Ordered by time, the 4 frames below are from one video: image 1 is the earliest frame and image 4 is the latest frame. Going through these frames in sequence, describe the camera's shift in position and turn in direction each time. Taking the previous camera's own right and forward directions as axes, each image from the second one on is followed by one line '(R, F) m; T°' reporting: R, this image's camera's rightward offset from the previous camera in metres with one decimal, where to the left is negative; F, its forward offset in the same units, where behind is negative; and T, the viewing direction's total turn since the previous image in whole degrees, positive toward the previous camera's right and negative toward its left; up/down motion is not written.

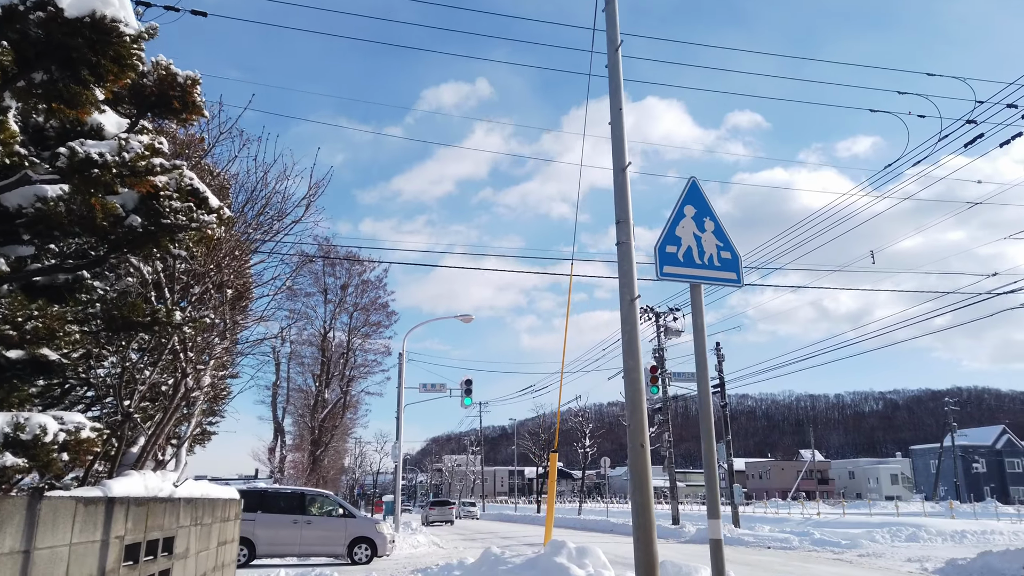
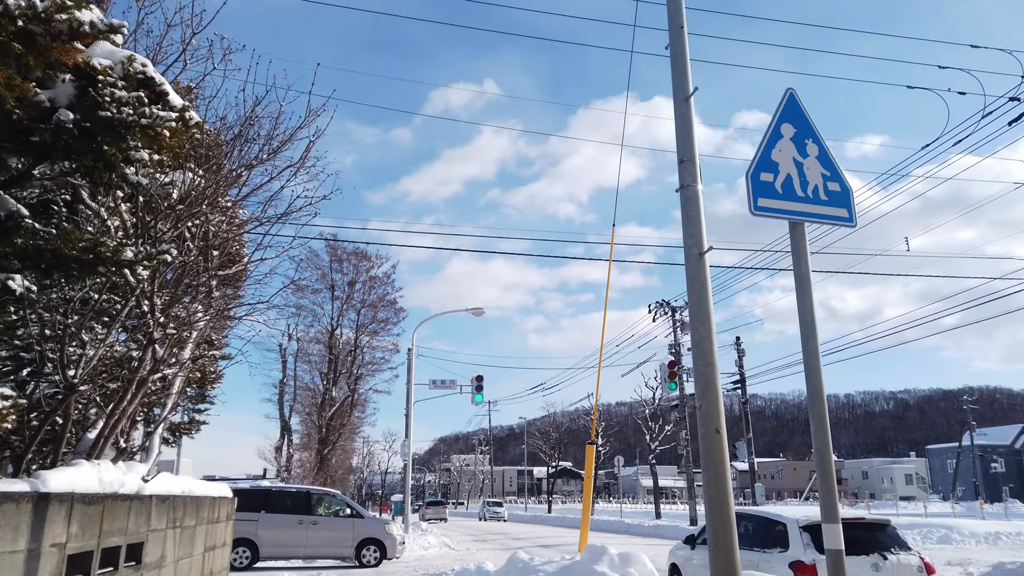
(-0.2, +0.9) m; -1°
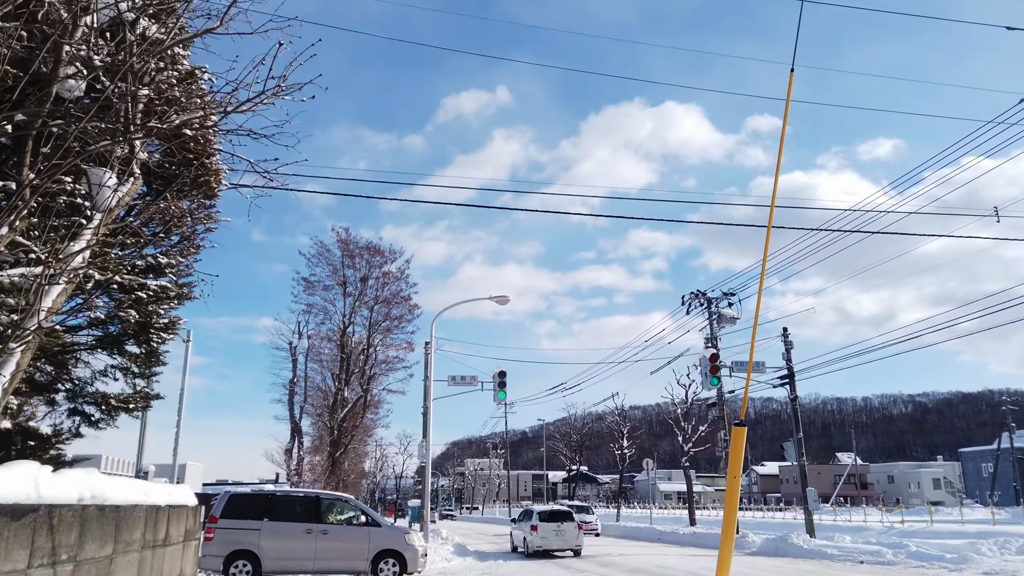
(-0.6, +2.1) m; -1°
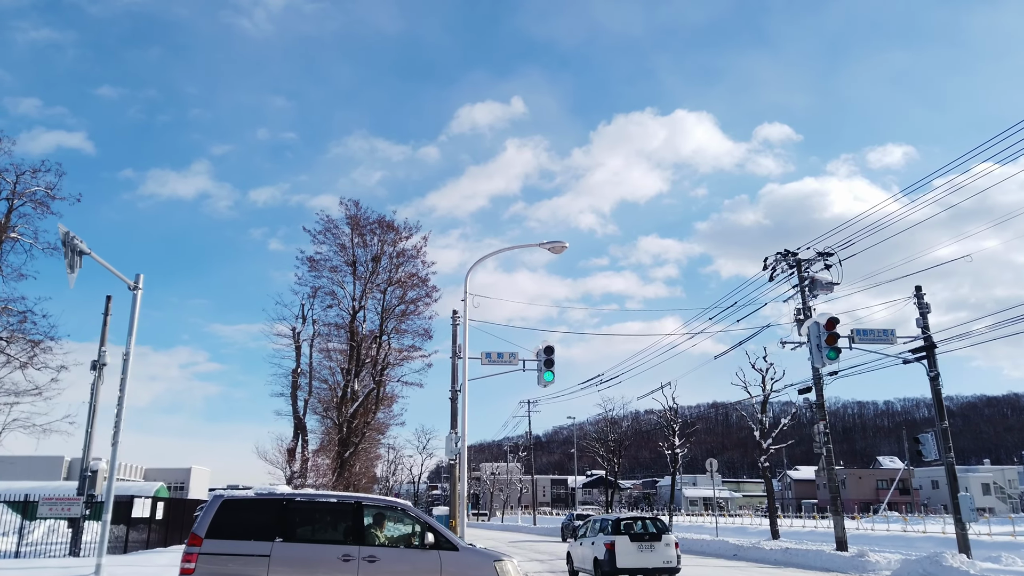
(-1.2, +5.4) m; -1°
